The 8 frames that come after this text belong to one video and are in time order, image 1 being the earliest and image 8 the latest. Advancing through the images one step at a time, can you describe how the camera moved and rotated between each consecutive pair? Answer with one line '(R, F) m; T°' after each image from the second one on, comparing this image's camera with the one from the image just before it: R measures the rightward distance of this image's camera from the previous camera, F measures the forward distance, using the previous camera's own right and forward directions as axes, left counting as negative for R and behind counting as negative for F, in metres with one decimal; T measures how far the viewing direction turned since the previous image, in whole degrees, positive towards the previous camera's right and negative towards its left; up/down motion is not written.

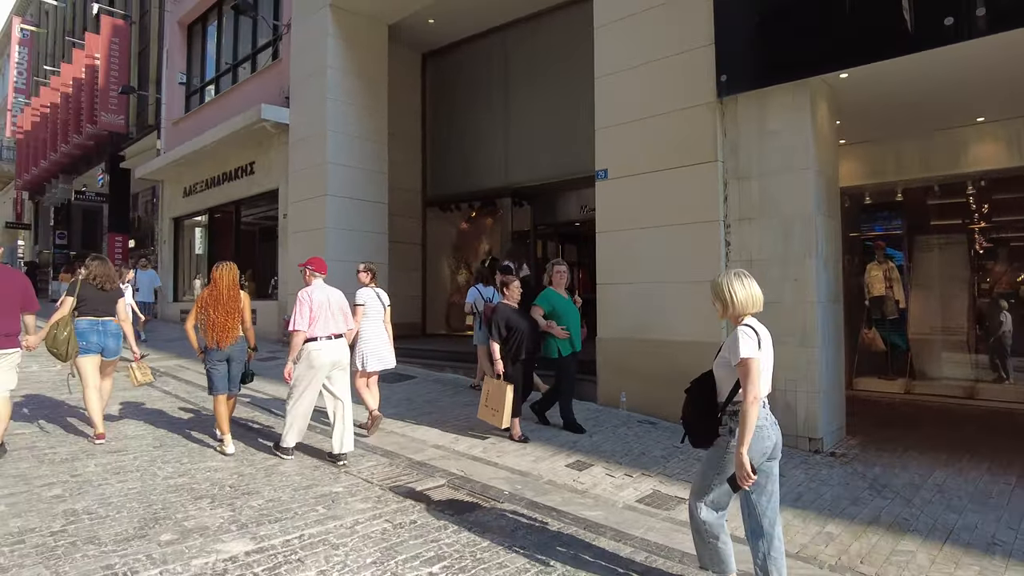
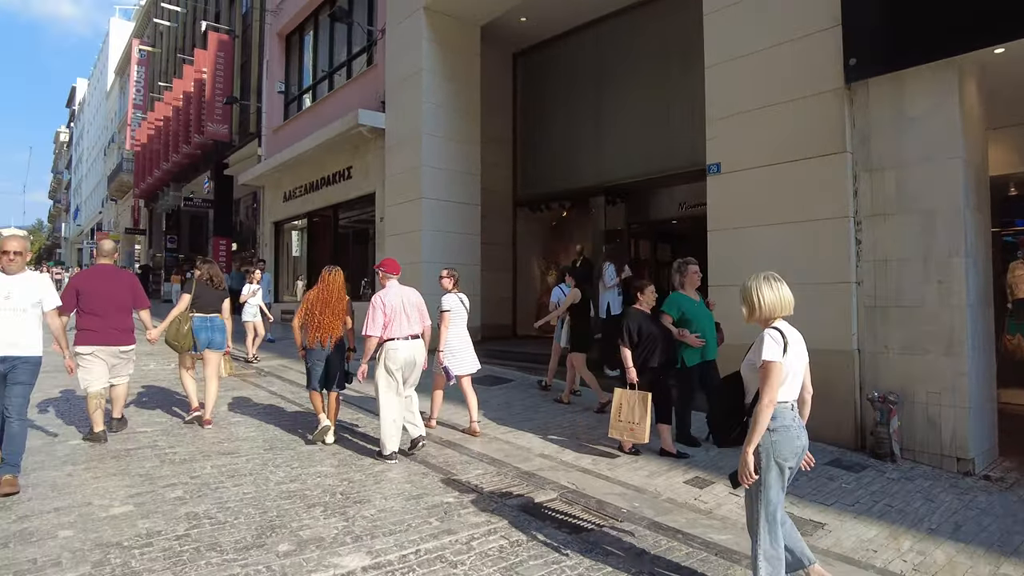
(-0.2, +0.2) m; -7°
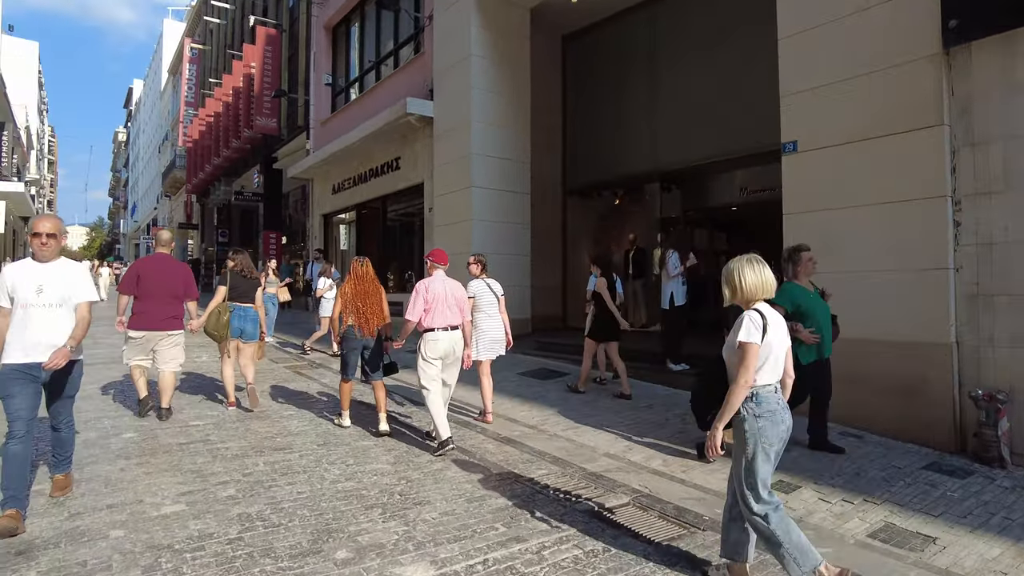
(-0.2, +0.3) m; -4°
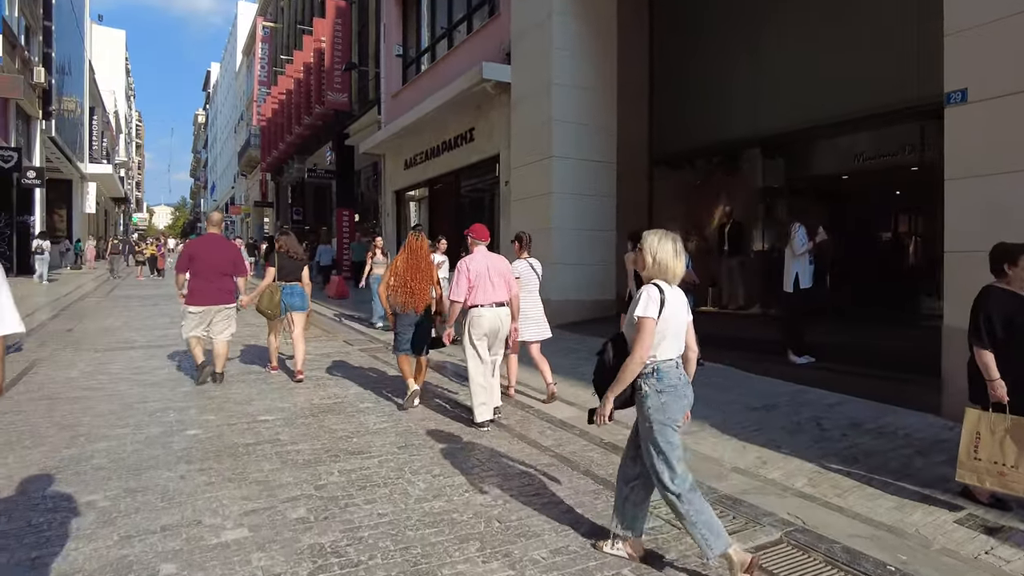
(-0.3, +0.8) m; -6°
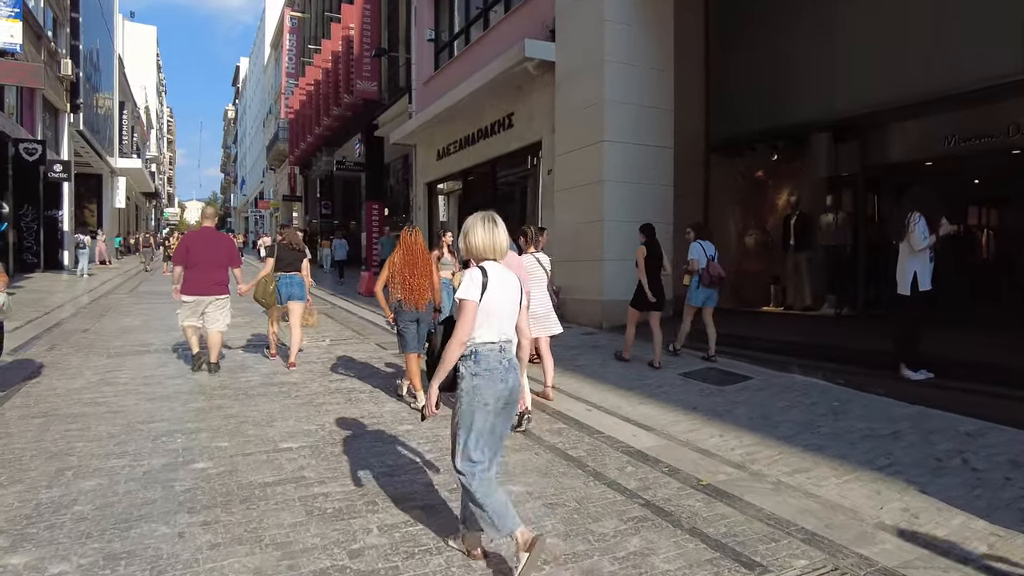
(-0.3, +1.0) m; -2°
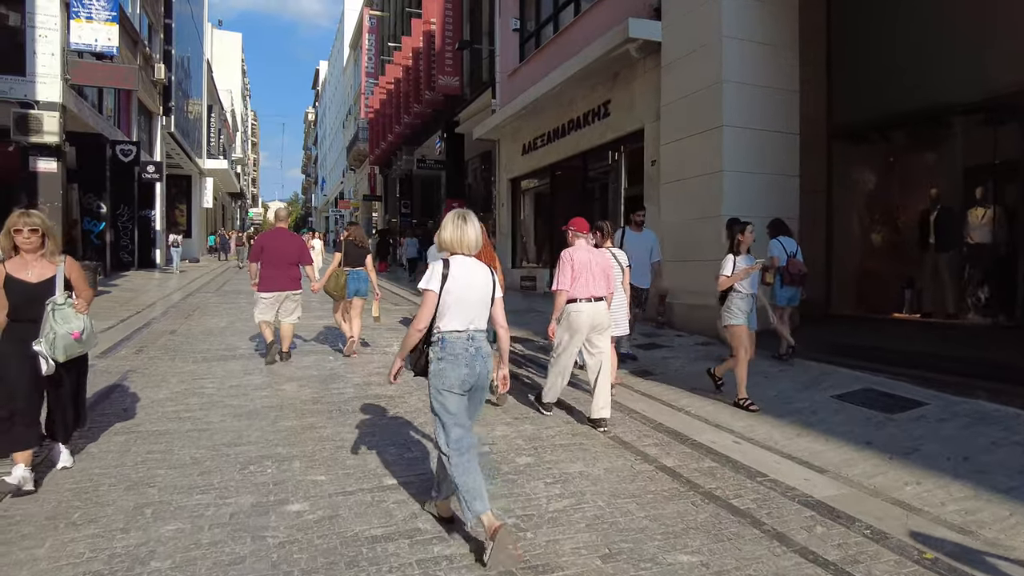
(-0.5, +0.8) m; -6°
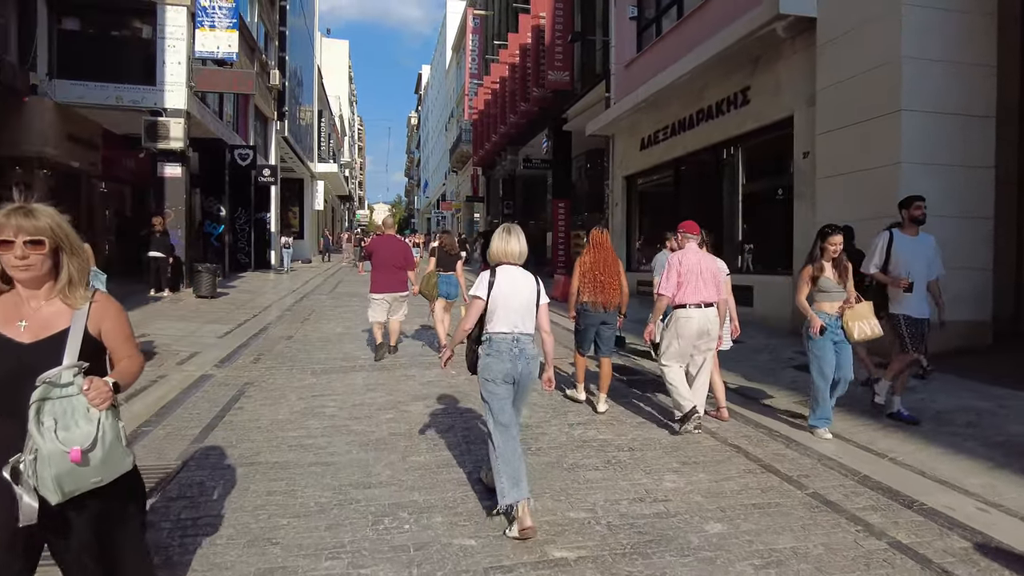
(-0.5, +0.8) m; -8°
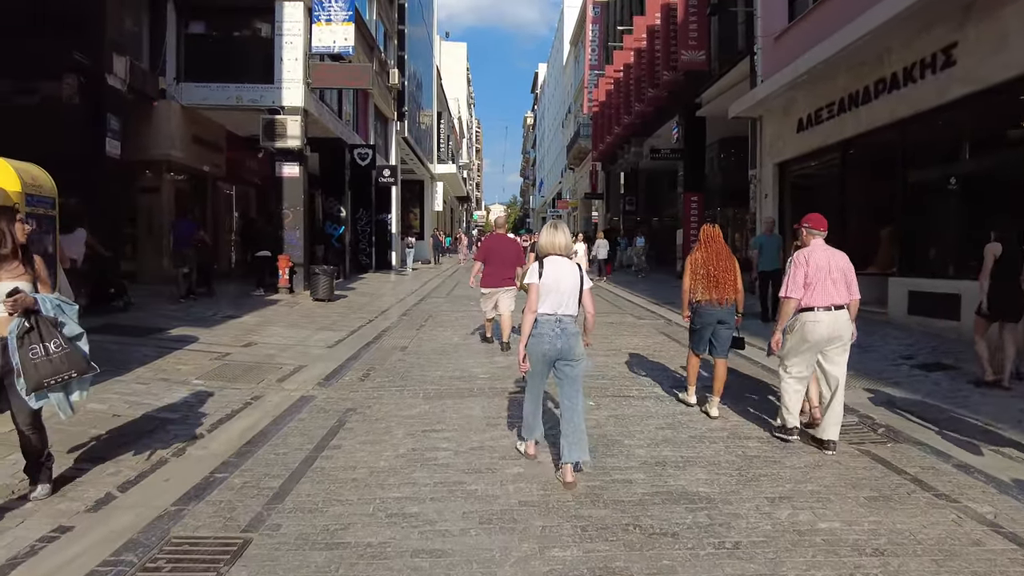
(-0.3, +1.4) m; -10°
